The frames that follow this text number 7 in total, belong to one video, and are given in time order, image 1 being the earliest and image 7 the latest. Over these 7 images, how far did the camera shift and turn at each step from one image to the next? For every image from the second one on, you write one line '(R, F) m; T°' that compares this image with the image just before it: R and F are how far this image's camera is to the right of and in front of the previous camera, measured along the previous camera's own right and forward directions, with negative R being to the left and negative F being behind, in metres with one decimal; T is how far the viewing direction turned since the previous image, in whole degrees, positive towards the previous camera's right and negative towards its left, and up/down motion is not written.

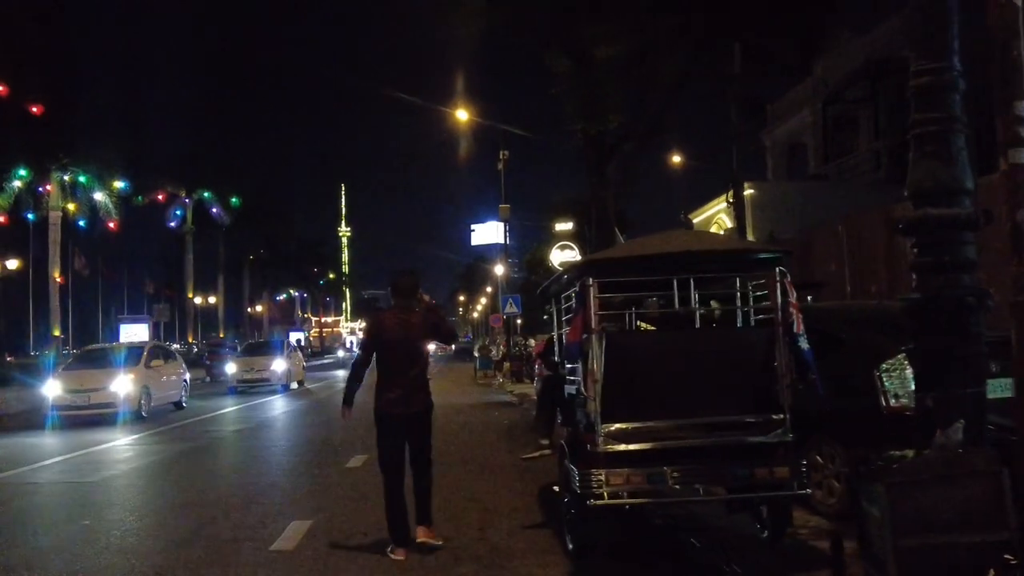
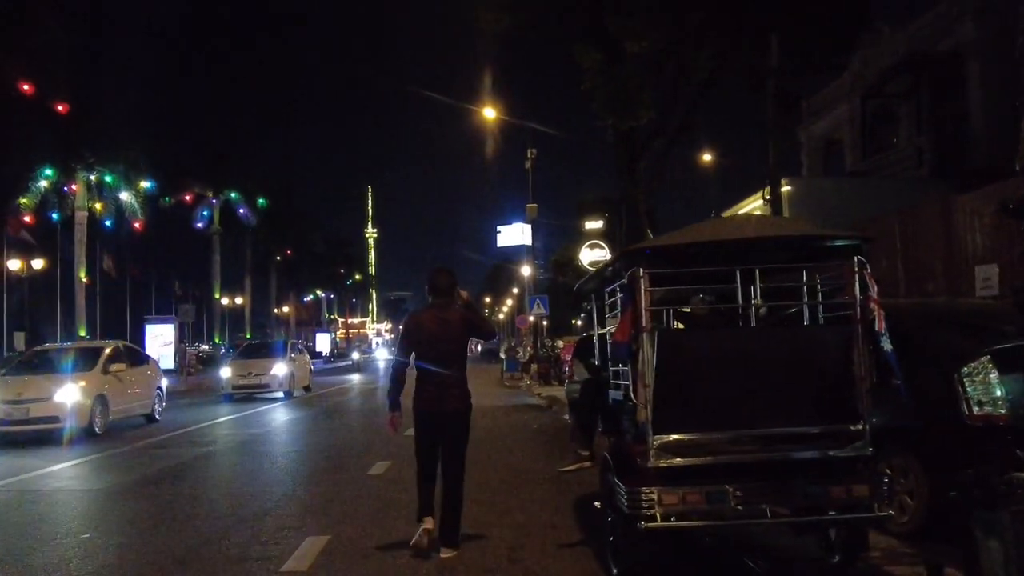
(-0.1, +0.6) m; -2°
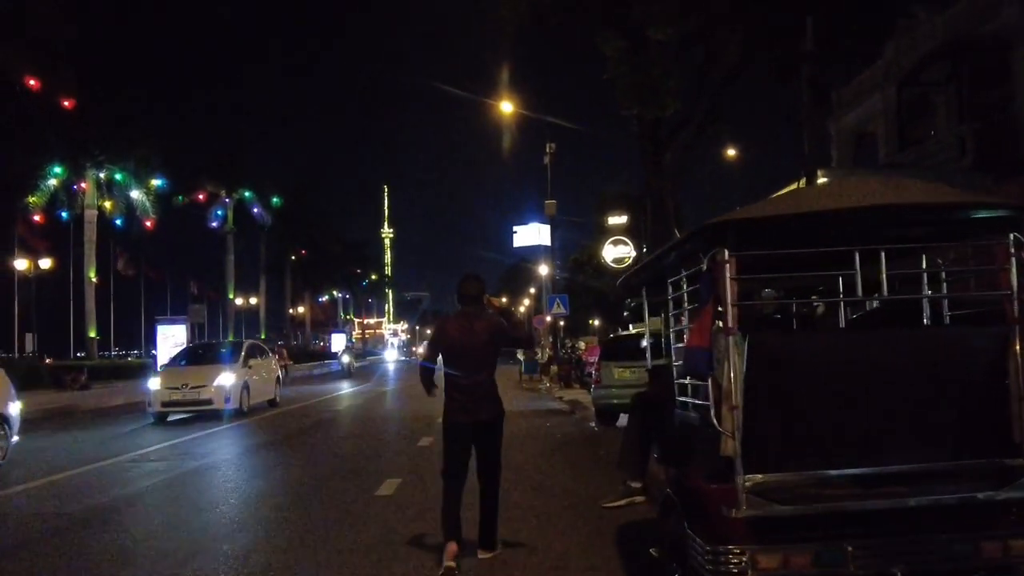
(-0.1, +1.2) m; -1°
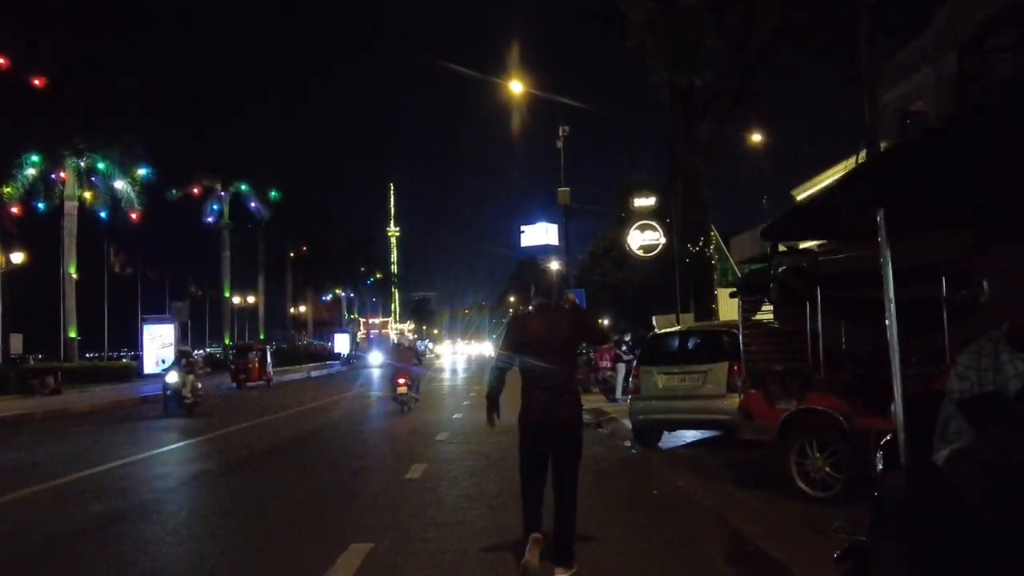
(-0.1, +3.0) m; 0°
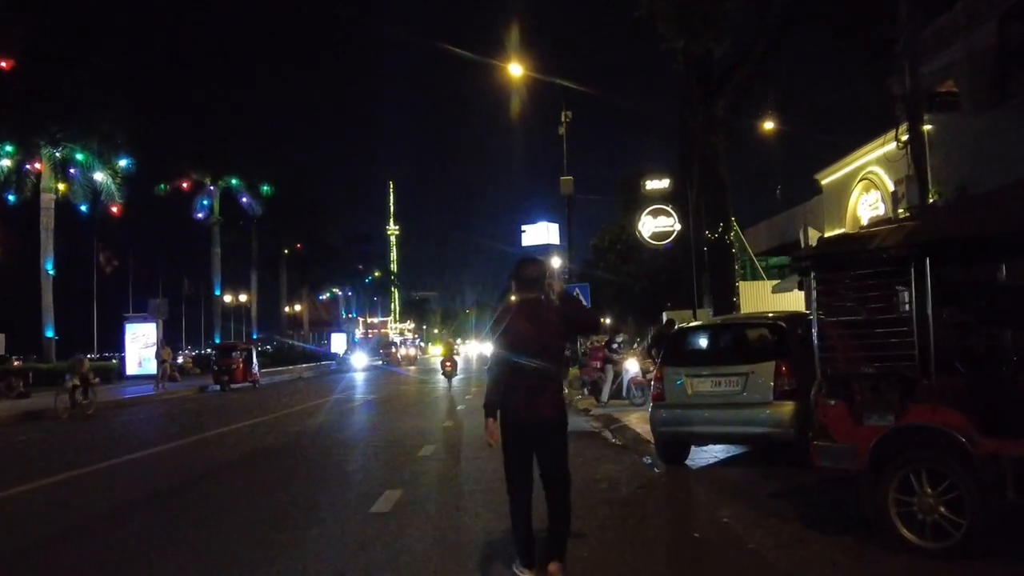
(0.0, +2.1) m; 0°
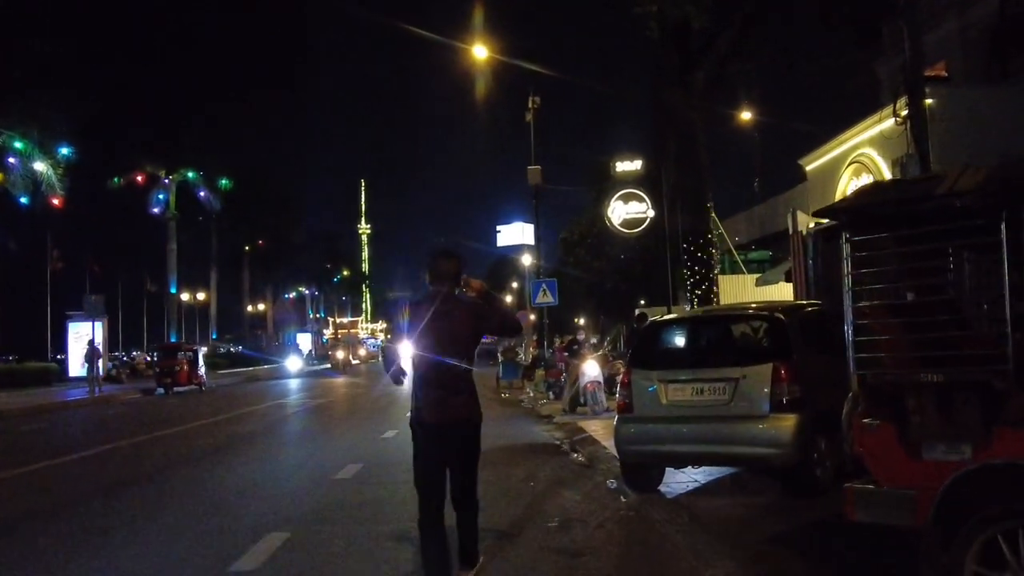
(+0.4, +1.9) m; +1°
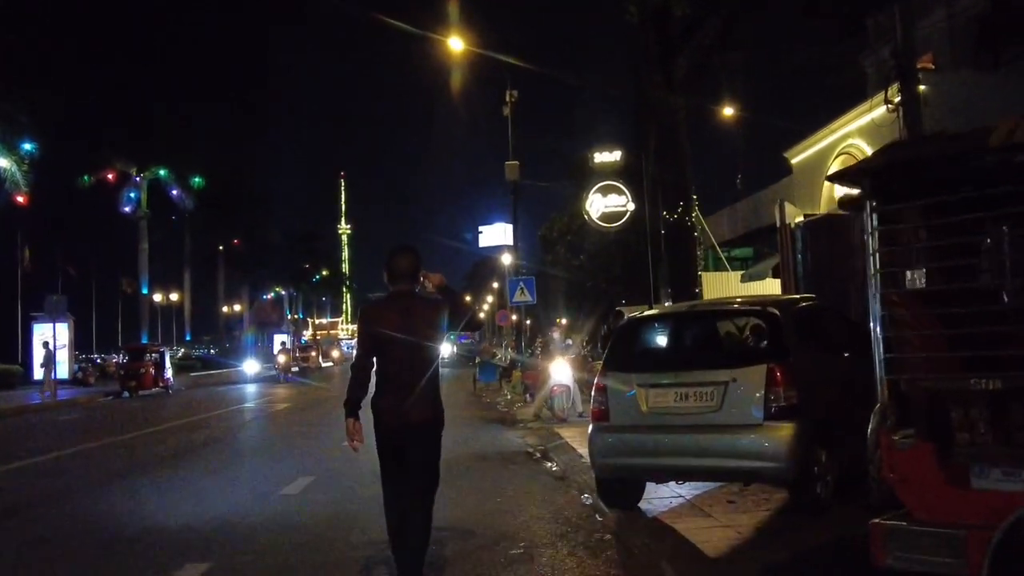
(+0.1, +0.9) m; +1°
